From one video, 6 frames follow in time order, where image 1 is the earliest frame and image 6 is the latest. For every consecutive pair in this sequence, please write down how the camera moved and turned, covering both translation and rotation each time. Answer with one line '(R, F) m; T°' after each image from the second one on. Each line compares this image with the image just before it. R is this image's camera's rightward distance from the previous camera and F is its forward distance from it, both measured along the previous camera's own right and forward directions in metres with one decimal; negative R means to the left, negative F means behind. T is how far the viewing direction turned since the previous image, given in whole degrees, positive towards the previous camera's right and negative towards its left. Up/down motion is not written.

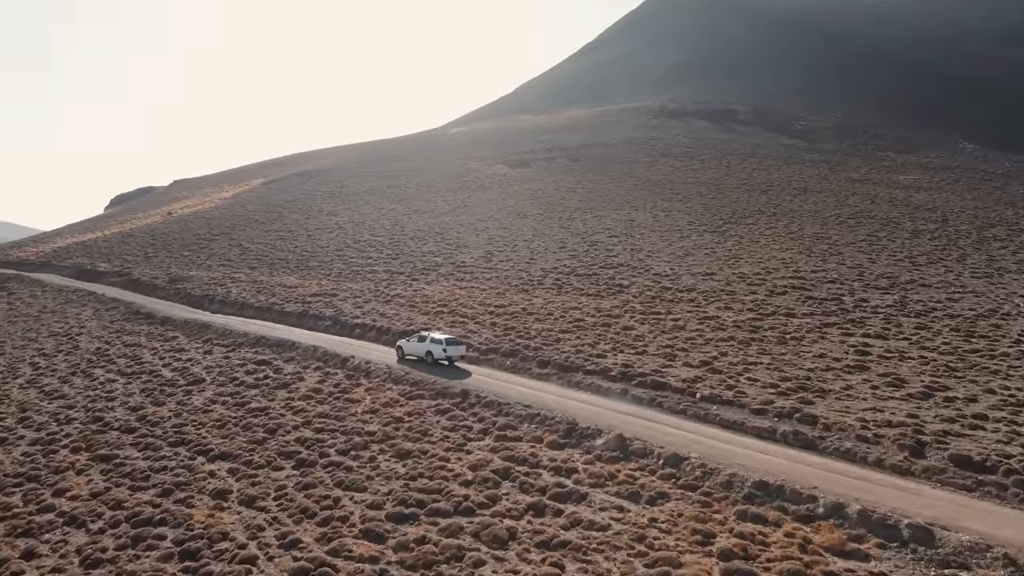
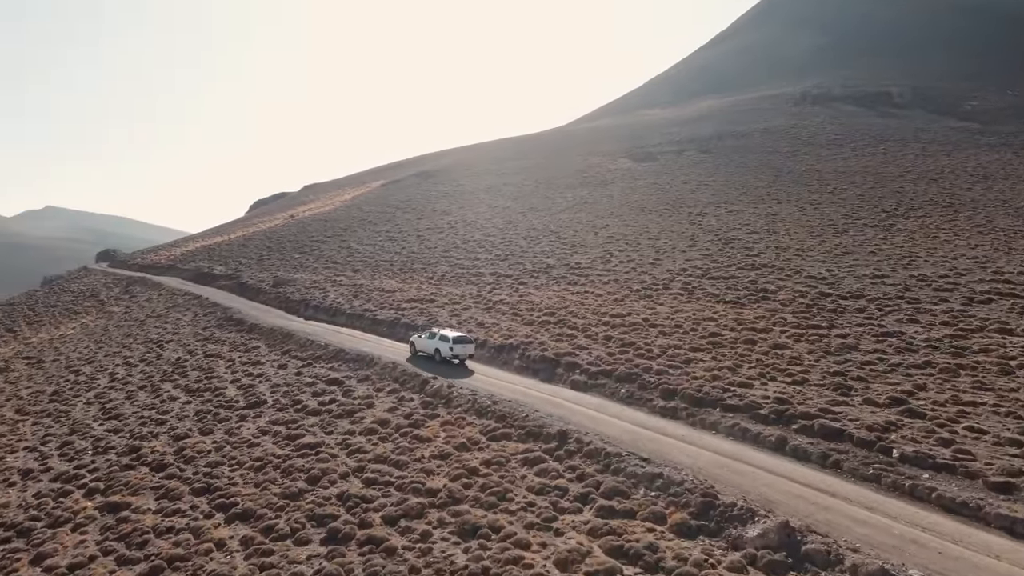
(+0.3, +4.7) m; -10°
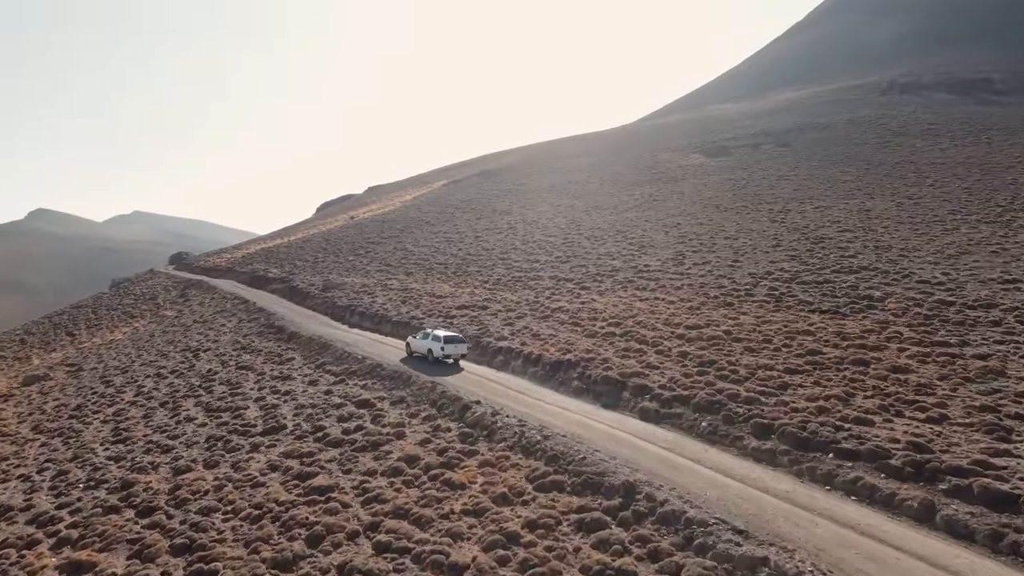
(+0.2, +3.2) m; -5°
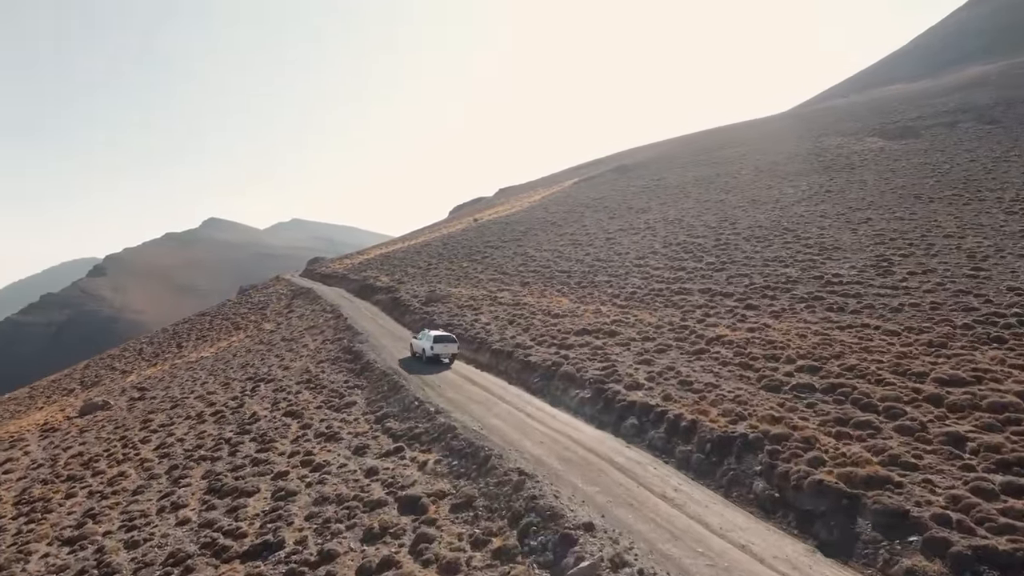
(0.0, +7.4) m; -10°
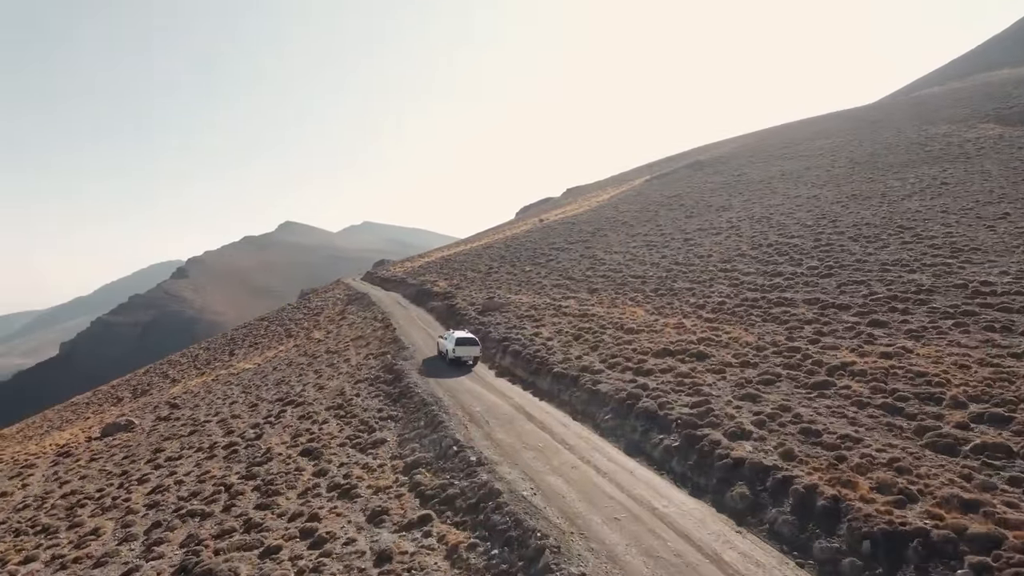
(+0.1, +3.9) m; -5°
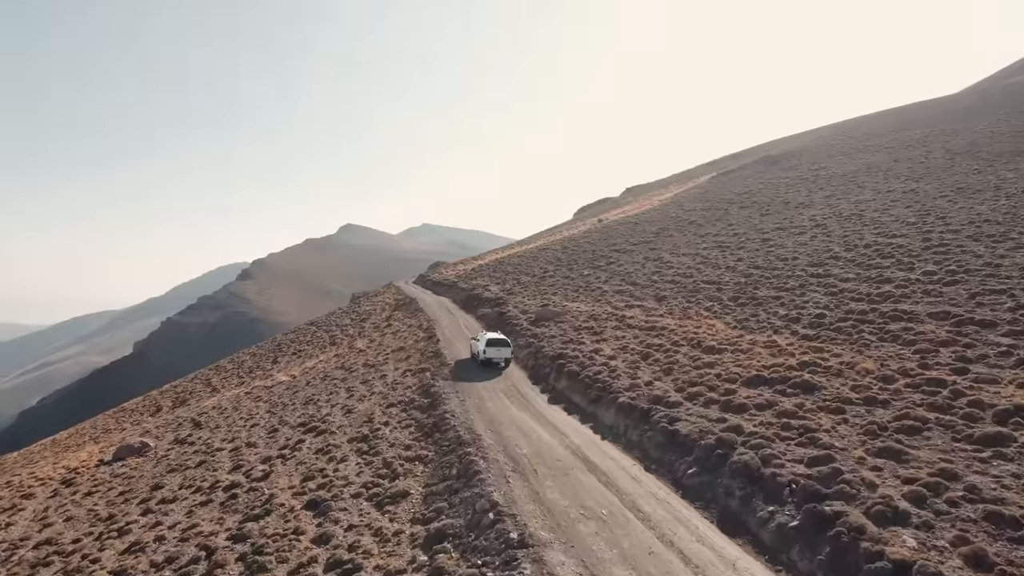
(0.0, +3.4) m; -4°
